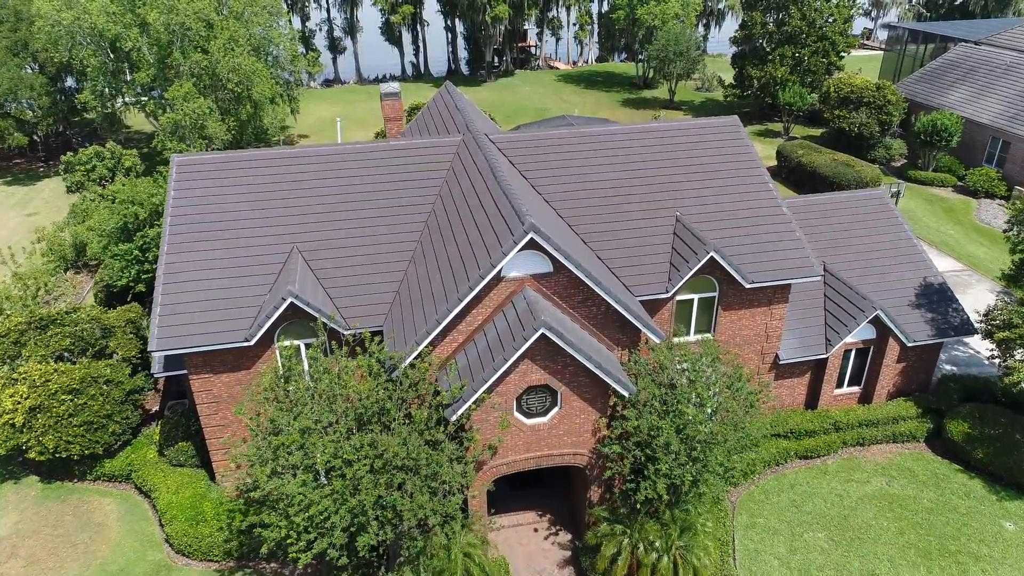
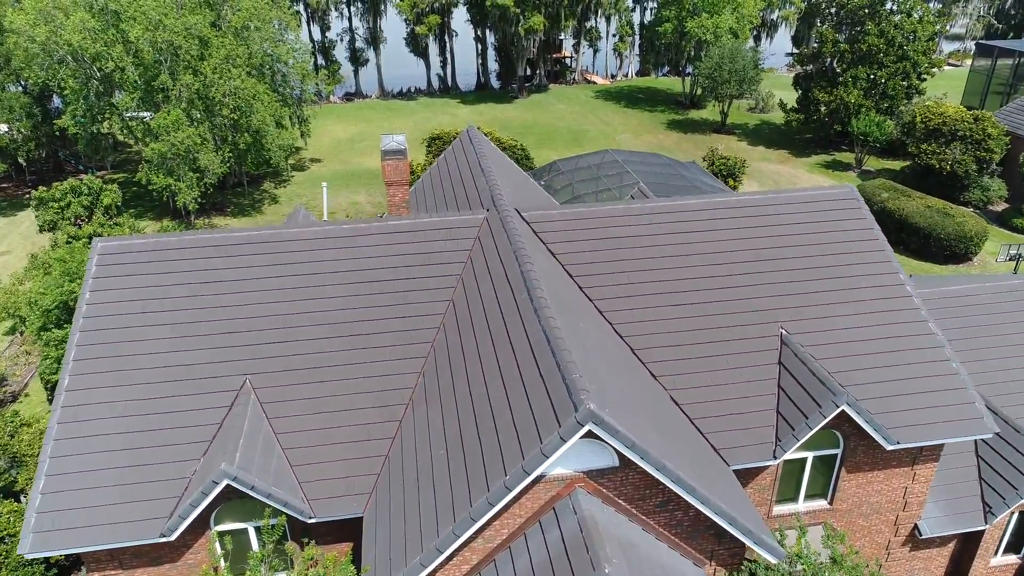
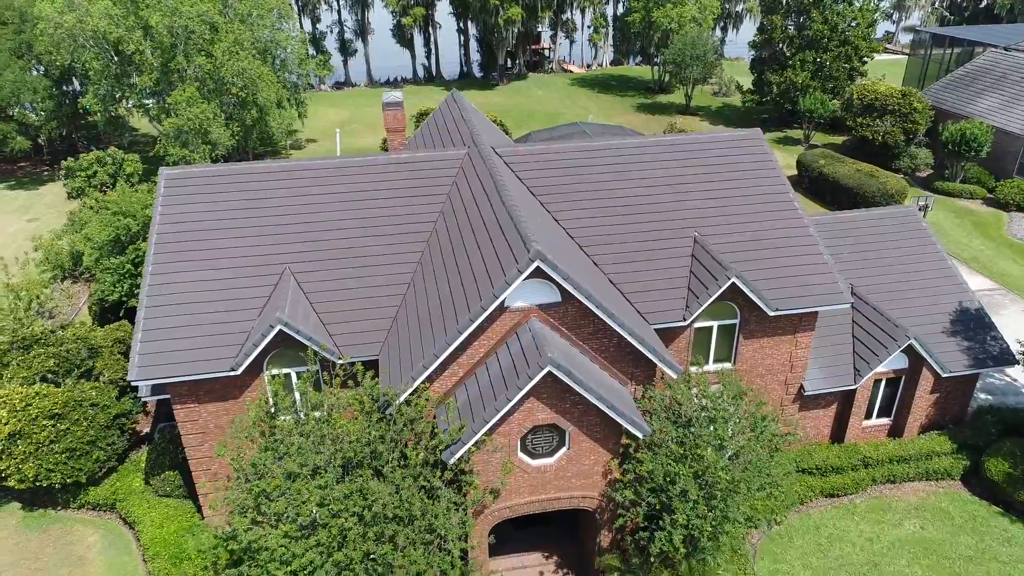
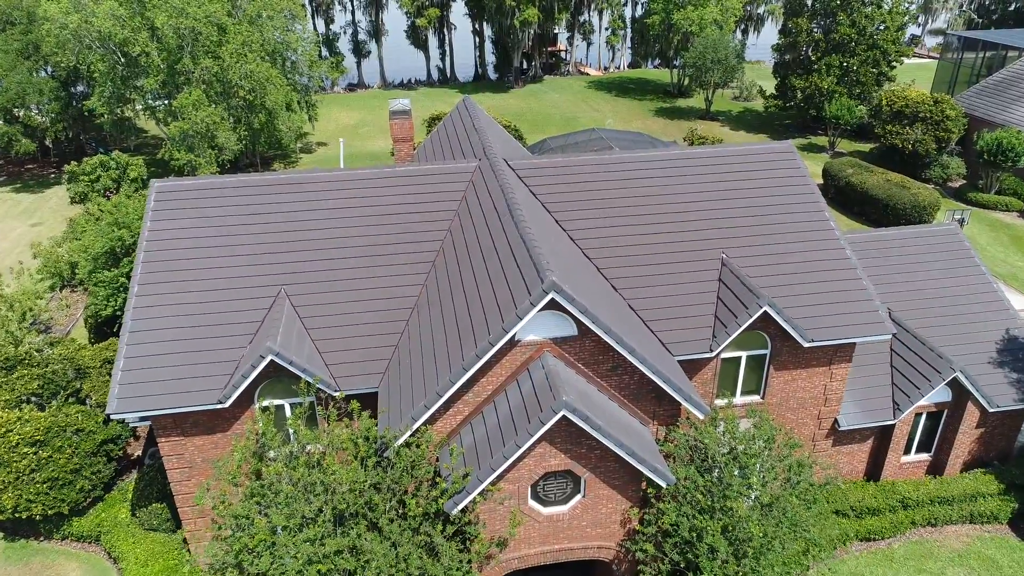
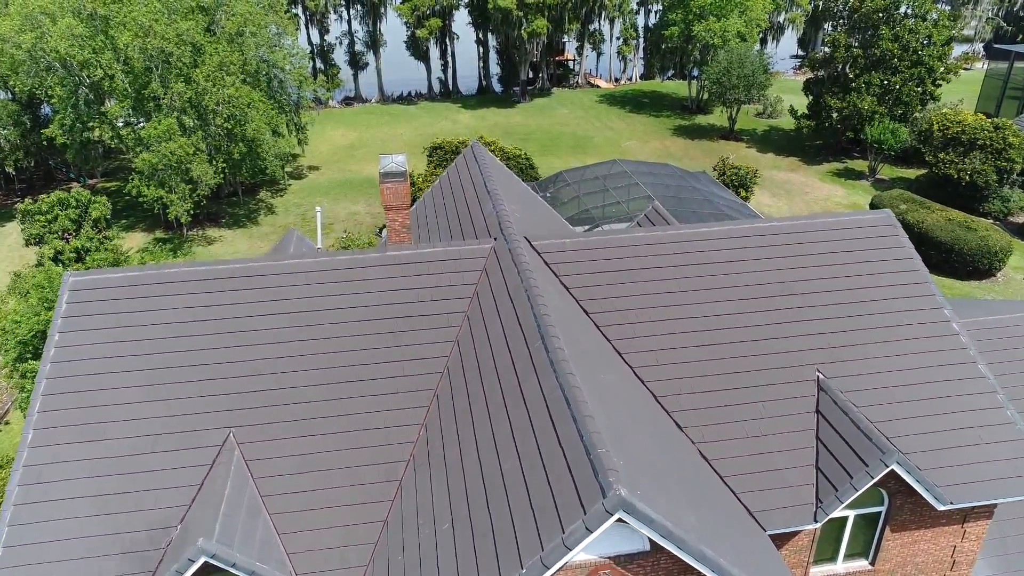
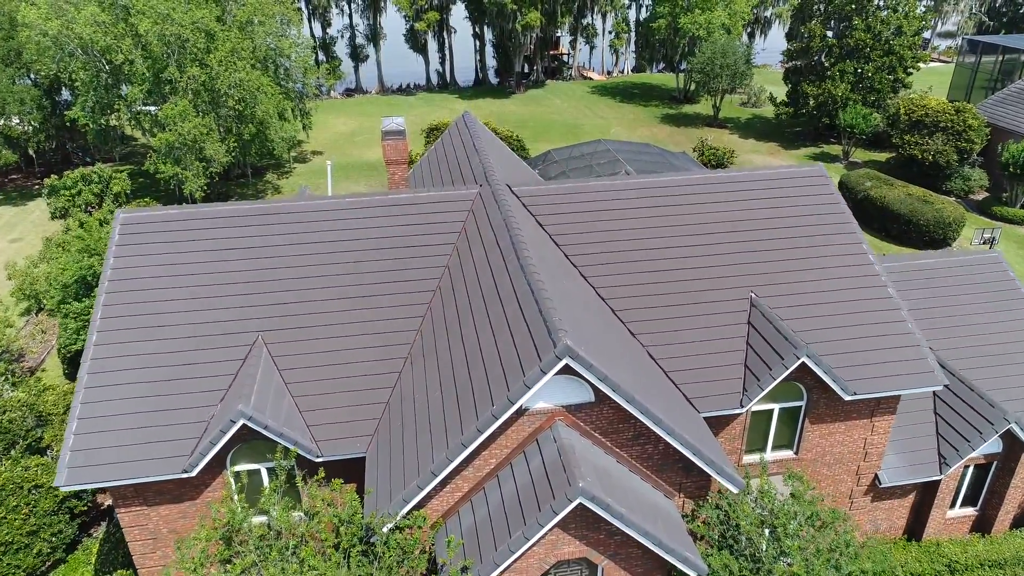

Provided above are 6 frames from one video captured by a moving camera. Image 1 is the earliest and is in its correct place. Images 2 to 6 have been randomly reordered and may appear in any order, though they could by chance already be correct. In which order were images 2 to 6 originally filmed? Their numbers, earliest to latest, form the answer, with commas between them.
3, 4, 6, 2, 5
